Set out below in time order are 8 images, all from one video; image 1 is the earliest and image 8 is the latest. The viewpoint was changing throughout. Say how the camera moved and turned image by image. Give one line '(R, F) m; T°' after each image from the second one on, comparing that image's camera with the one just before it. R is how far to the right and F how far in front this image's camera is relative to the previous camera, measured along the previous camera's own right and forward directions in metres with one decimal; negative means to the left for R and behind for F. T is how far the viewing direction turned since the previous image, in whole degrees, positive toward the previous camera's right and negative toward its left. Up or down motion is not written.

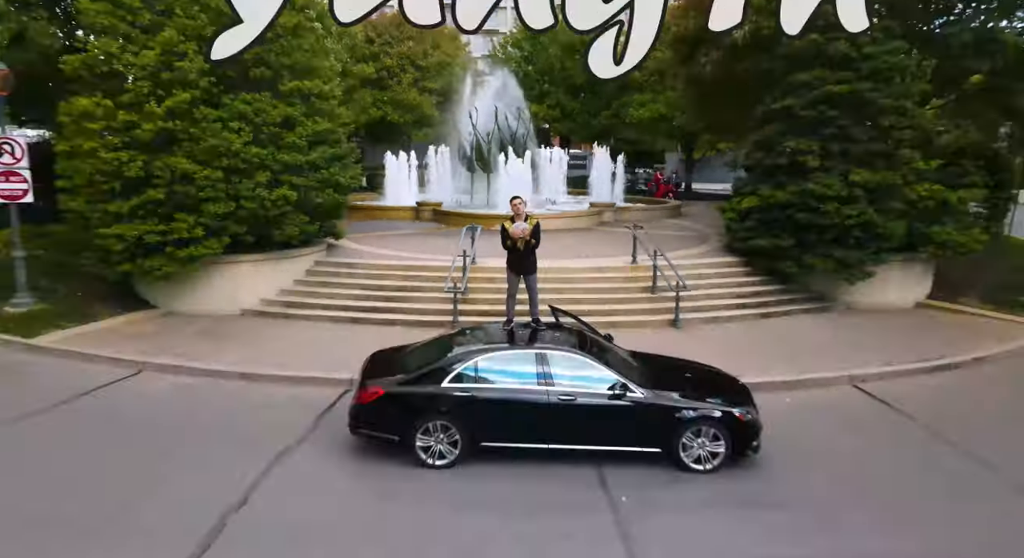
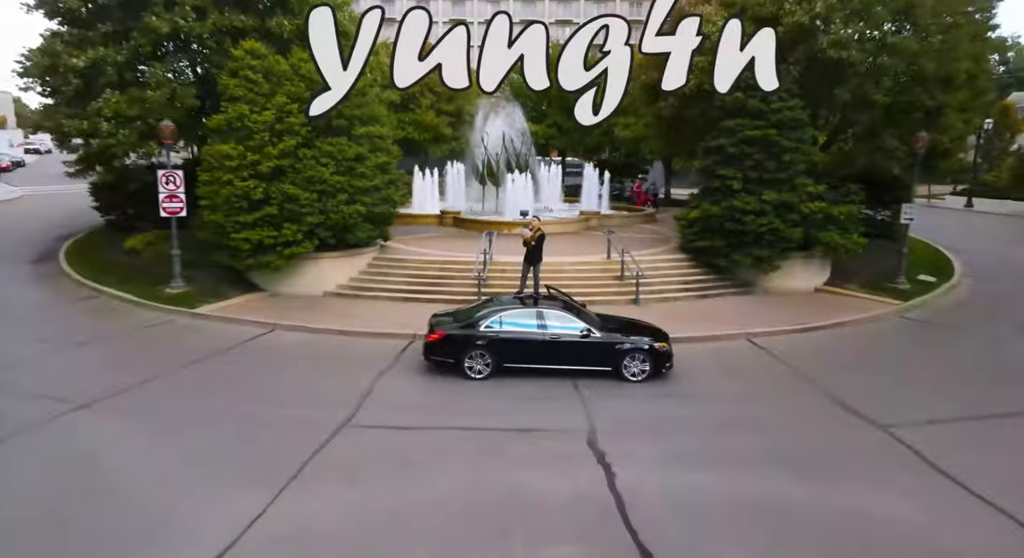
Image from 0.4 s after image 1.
(-0.1, -4.2) m; 0°
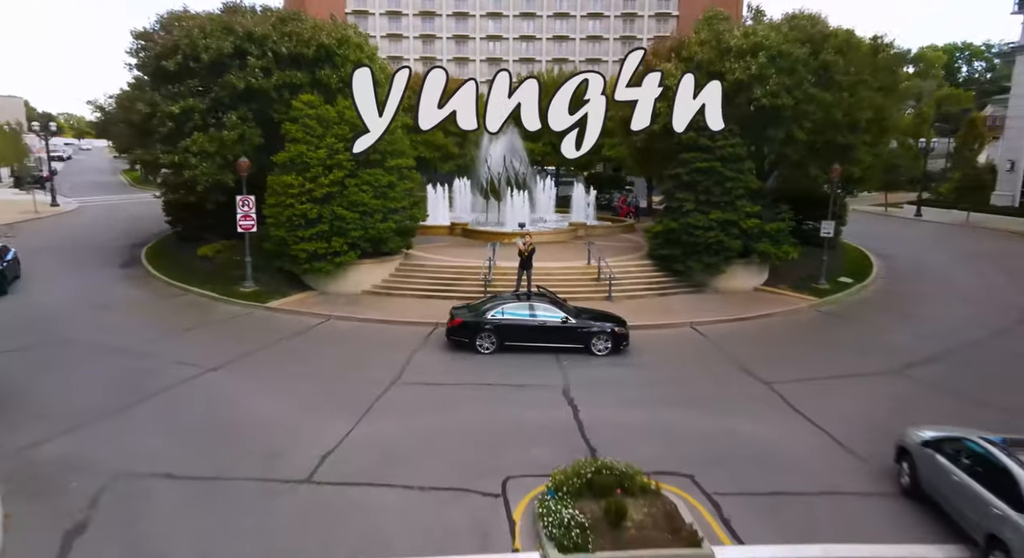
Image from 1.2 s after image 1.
(0.0, -3.9) m; 0°
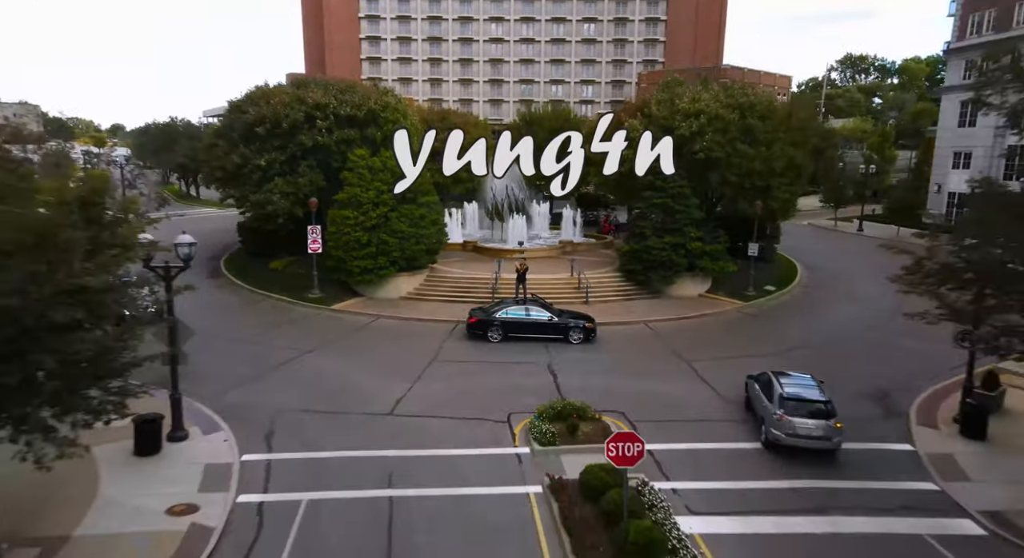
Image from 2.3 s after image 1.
(0.0, -6.0) m; 0°
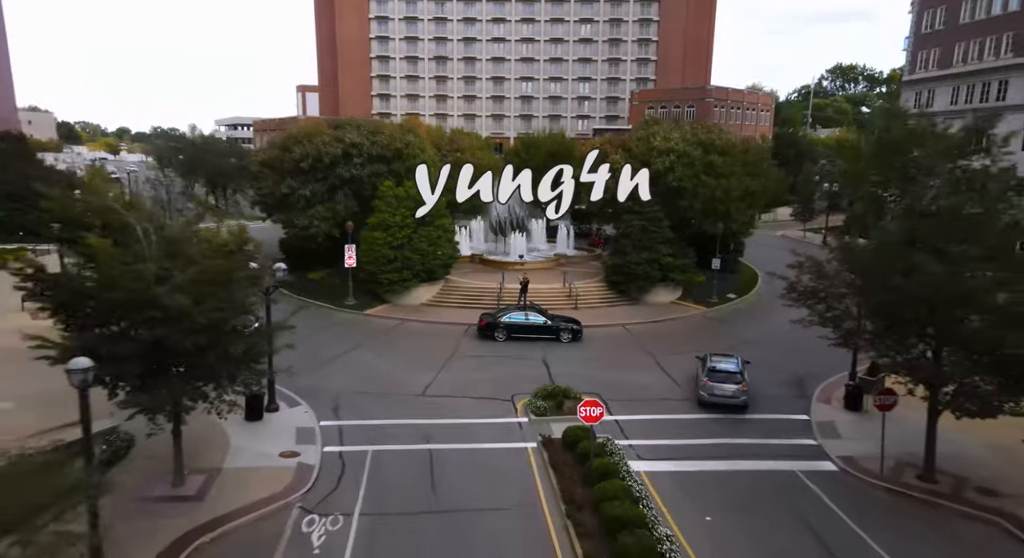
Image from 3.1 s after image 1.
(-0.1, -4.8) m; 0°
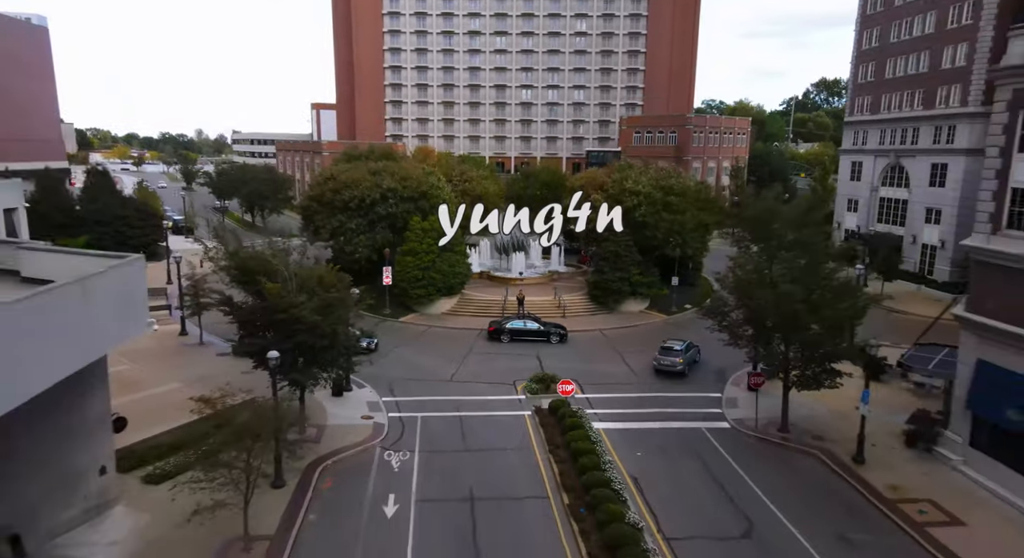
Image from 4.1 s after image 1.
(-0.1, -7.8) m; 0°
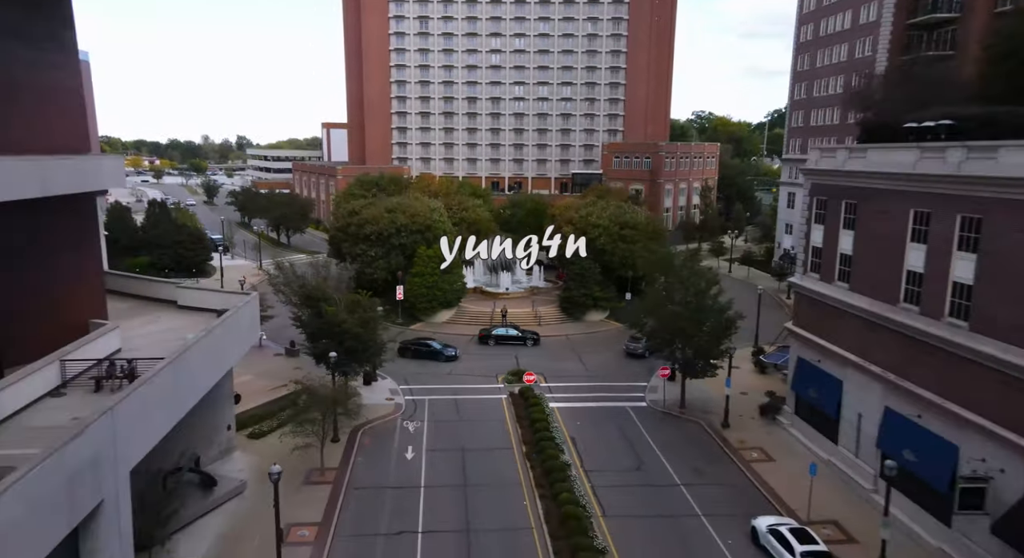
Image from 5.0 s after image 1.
(+1.1, -9.5) m; 0°
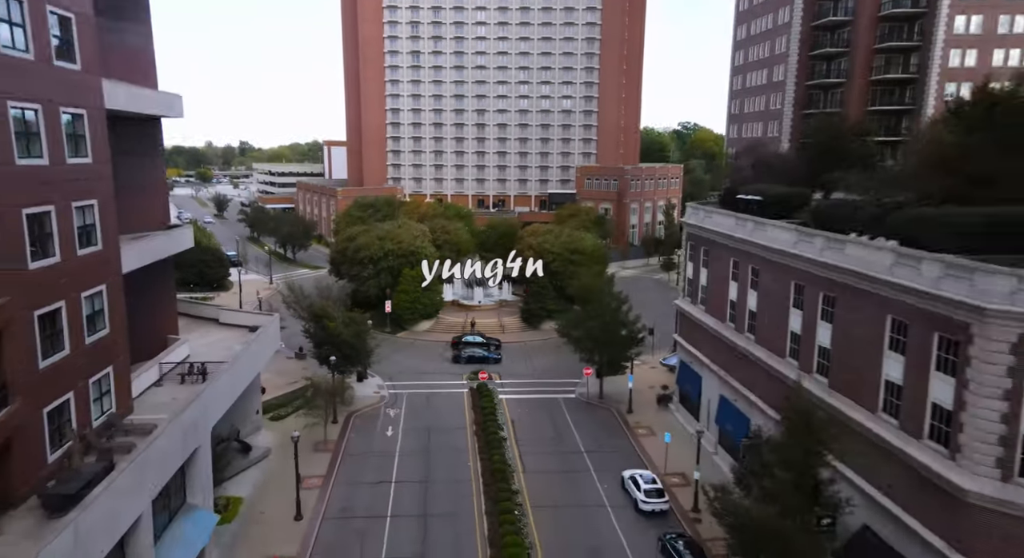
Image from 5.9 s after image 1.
(+2.8, -9.4) m; 0°
